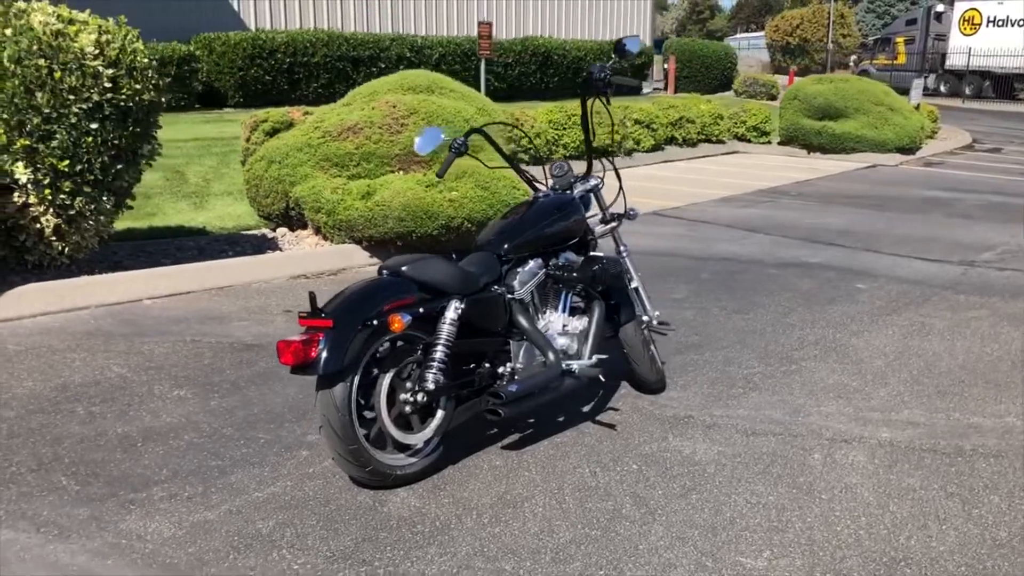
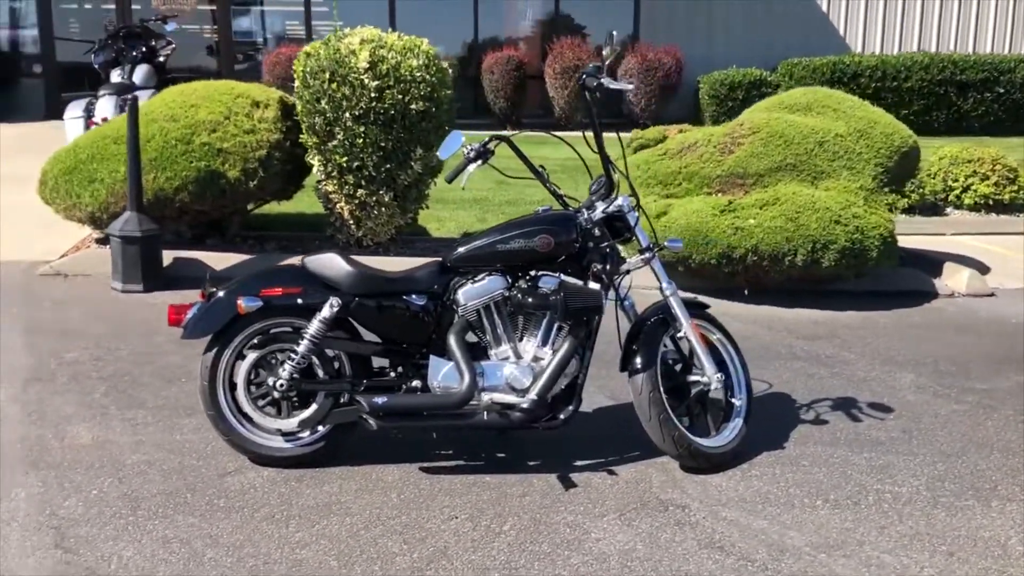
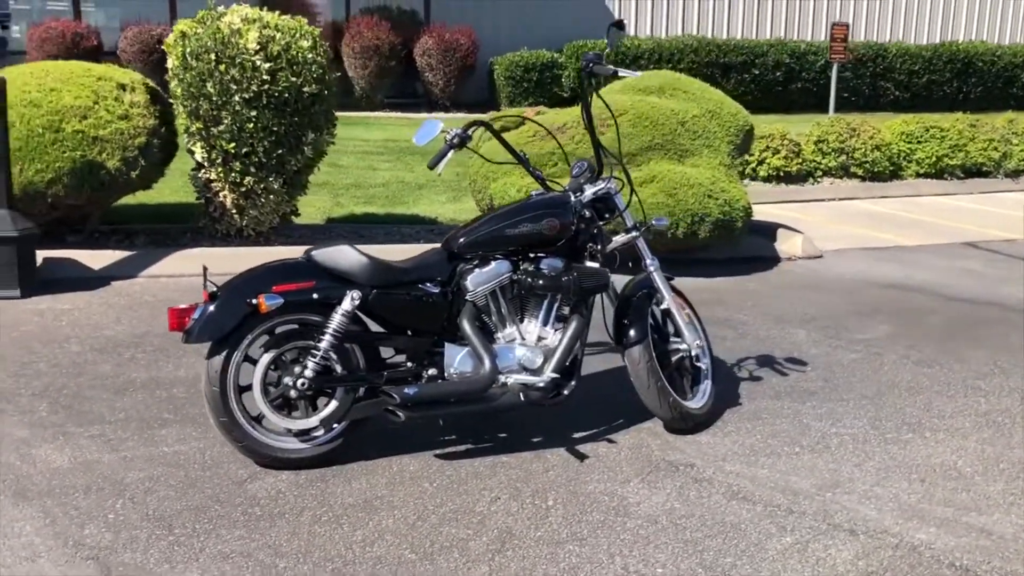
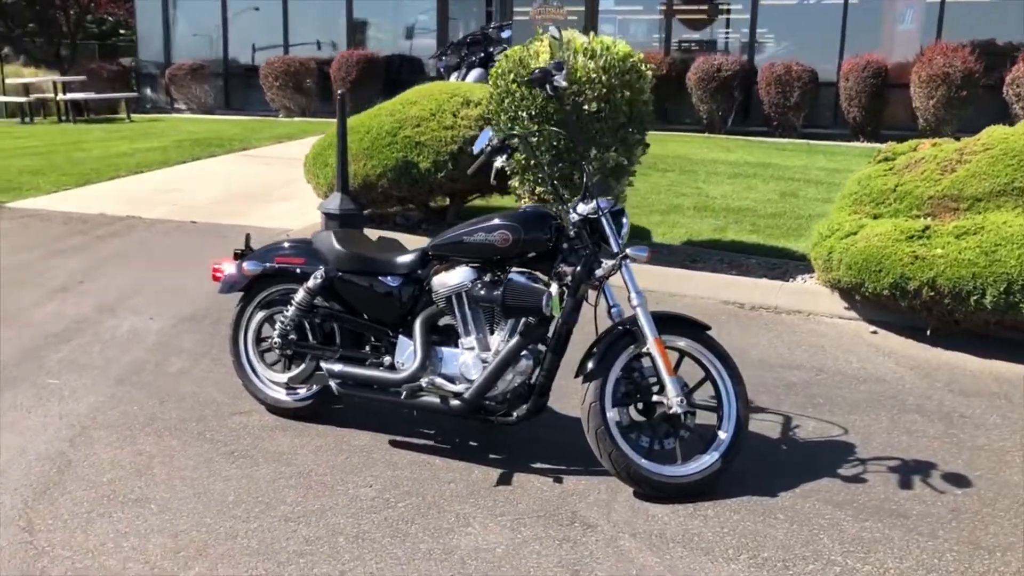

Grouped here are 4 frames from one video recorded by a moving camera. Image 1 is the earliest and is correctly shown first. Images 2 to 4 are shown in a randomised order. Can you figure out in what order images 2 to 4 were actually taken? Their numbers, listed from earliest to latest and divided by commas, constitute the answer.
3, 2, 4
